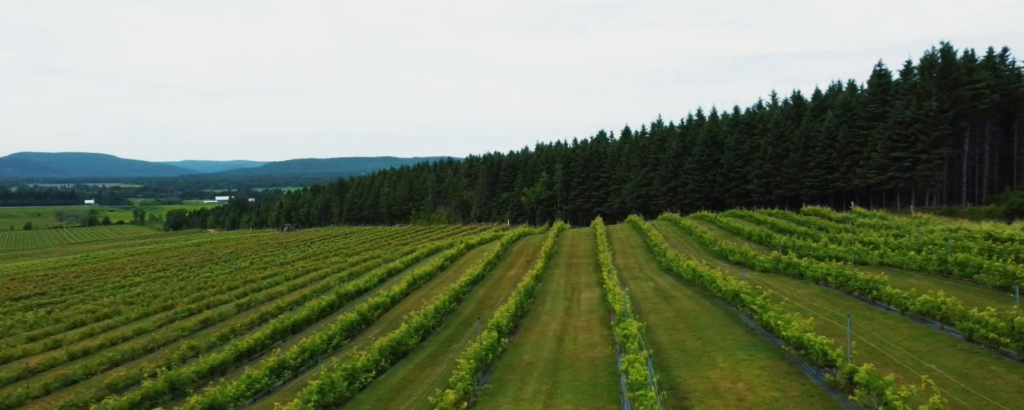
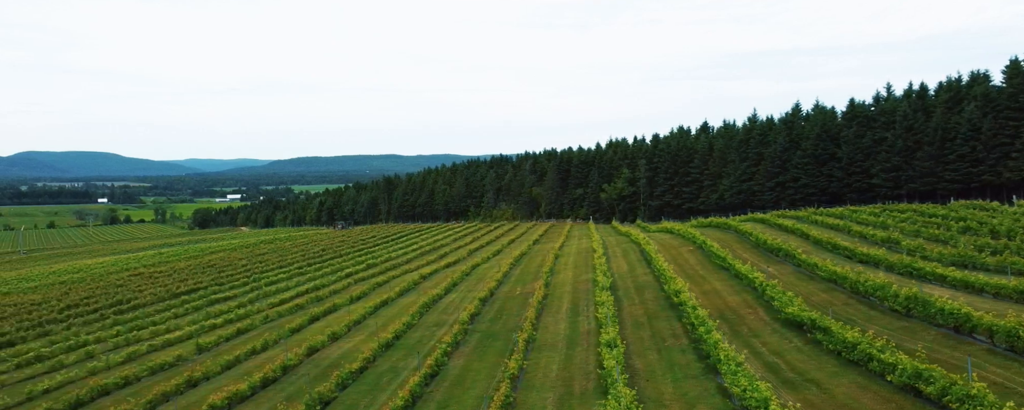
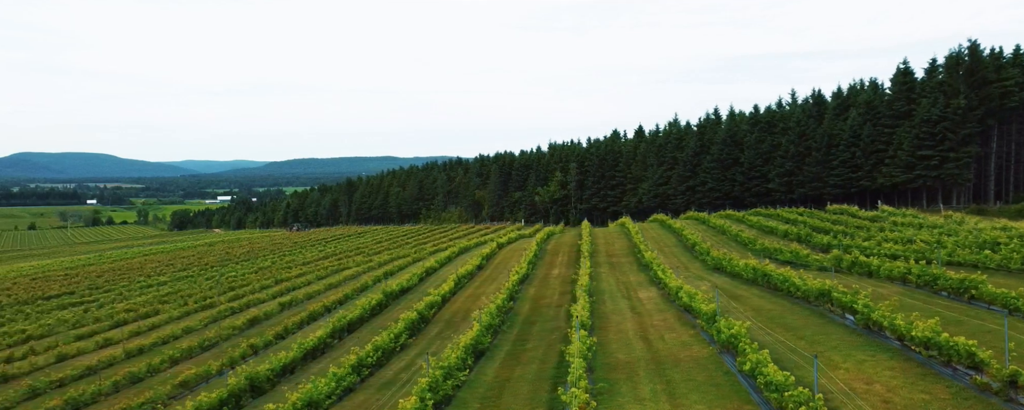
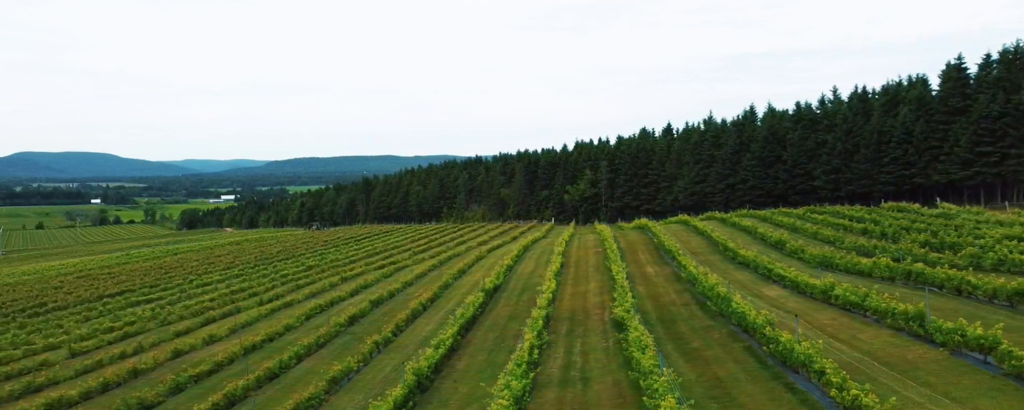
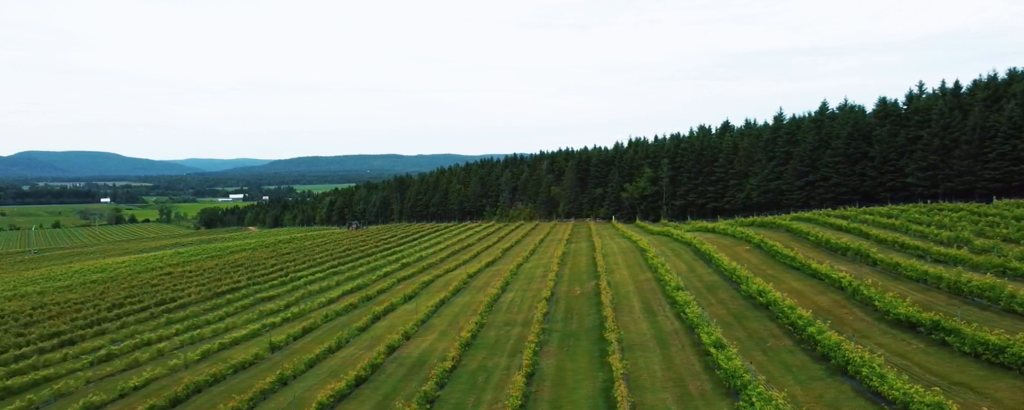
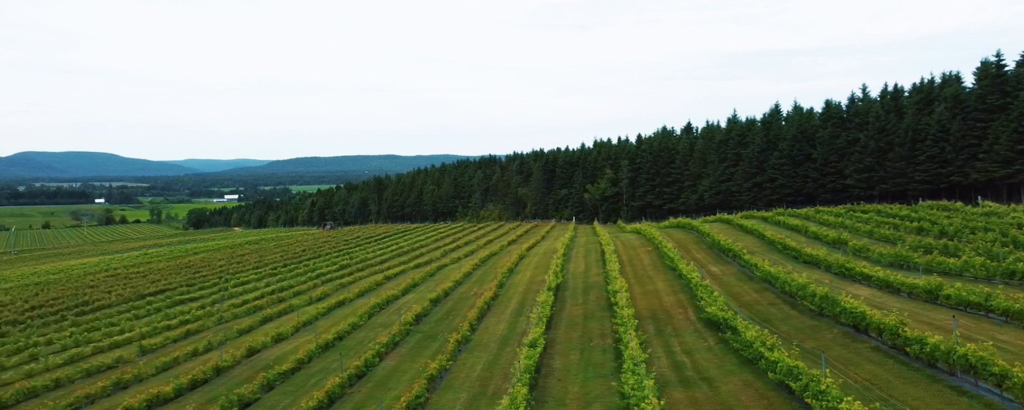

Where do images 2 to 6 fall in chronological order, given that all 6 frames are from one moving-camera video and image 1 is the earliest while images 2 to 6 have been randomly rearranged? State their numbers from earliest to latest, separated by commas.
3, 4, 6, 2, 5
